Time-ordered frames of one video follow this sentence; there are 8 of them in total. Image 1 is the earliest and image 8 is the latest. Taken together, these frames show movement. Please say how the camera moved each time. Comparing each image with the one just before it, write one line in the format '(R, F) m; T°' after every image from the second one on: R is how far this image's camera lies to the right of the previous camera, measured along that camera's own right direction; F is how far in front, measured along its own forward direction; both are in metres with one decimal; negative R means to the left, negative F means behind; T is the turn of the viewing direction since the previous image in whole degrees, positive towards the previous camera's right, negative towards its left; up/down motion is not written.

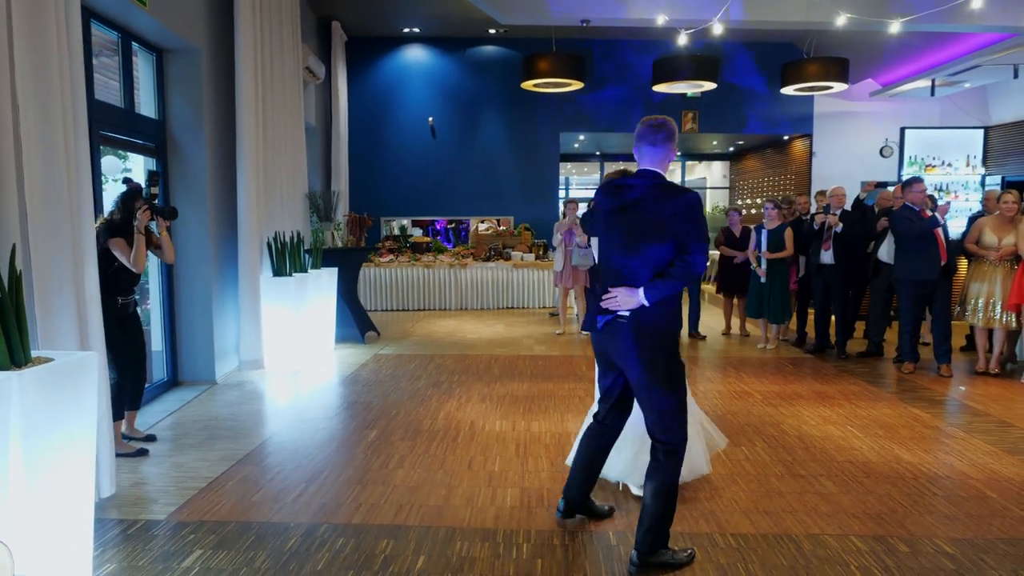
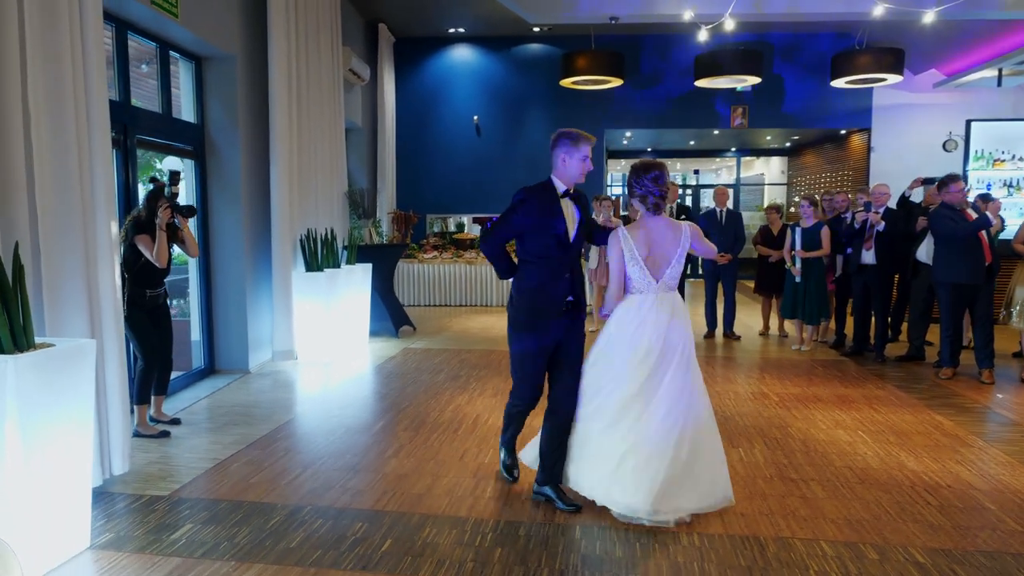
(+0.4, -0.1) m; -6°
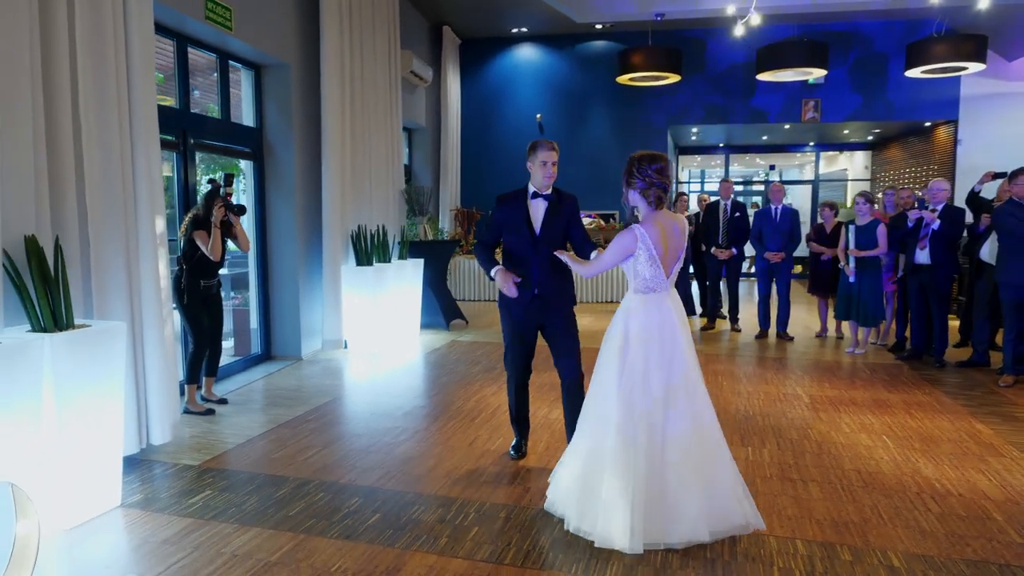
(+0.4, -0.1) m; -7°
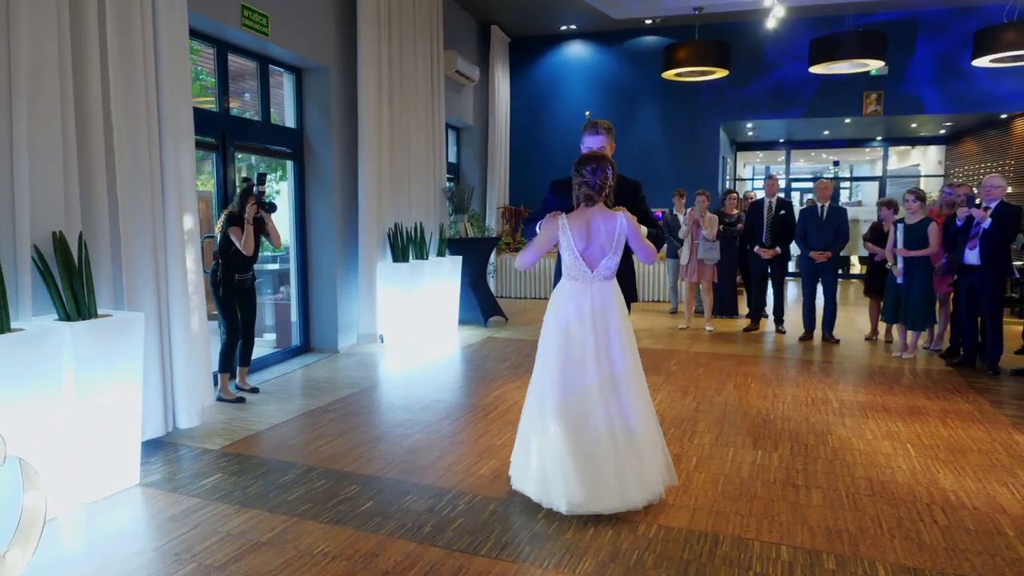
(+0.3, 0.0) m; -6°
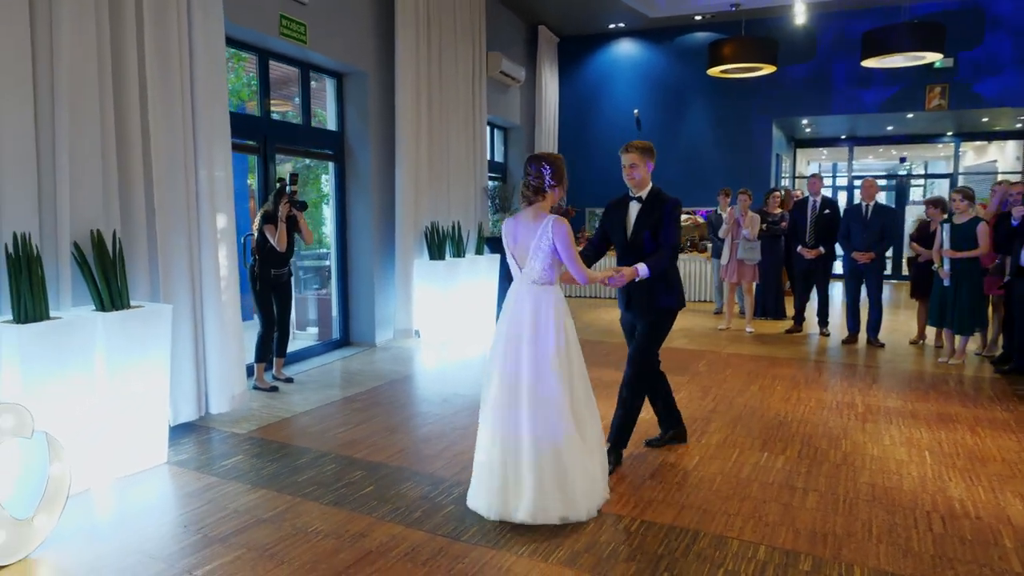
(+0.3, -0.1) m; -6°
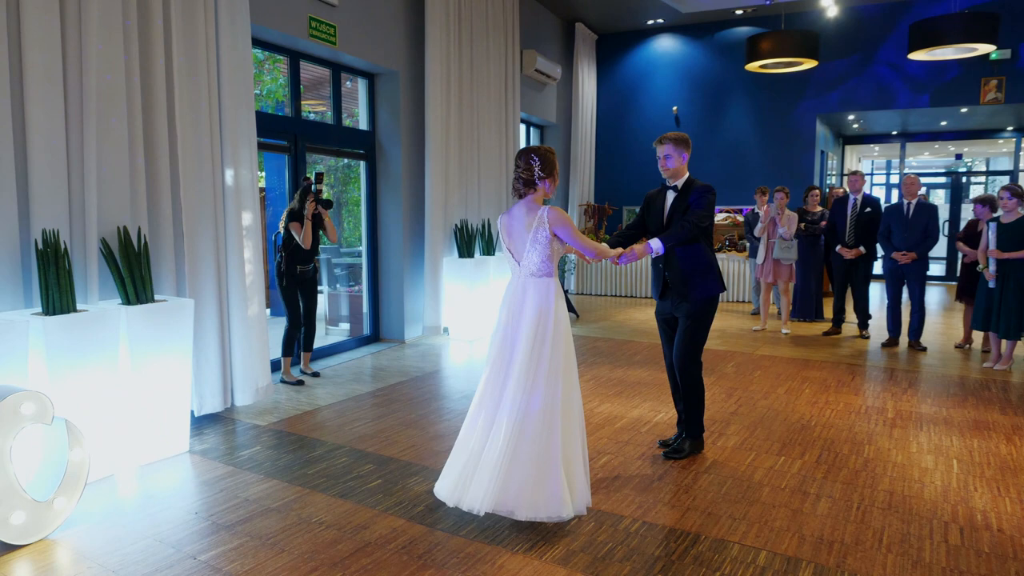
(+0.2, 0.0) m; -4°
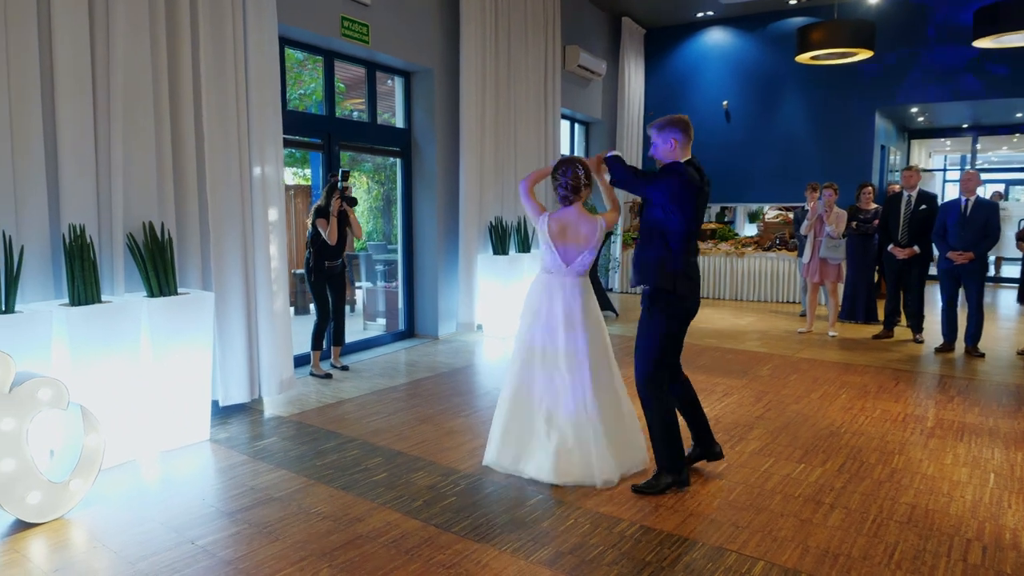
(+0.2, 0.0) m; -5°
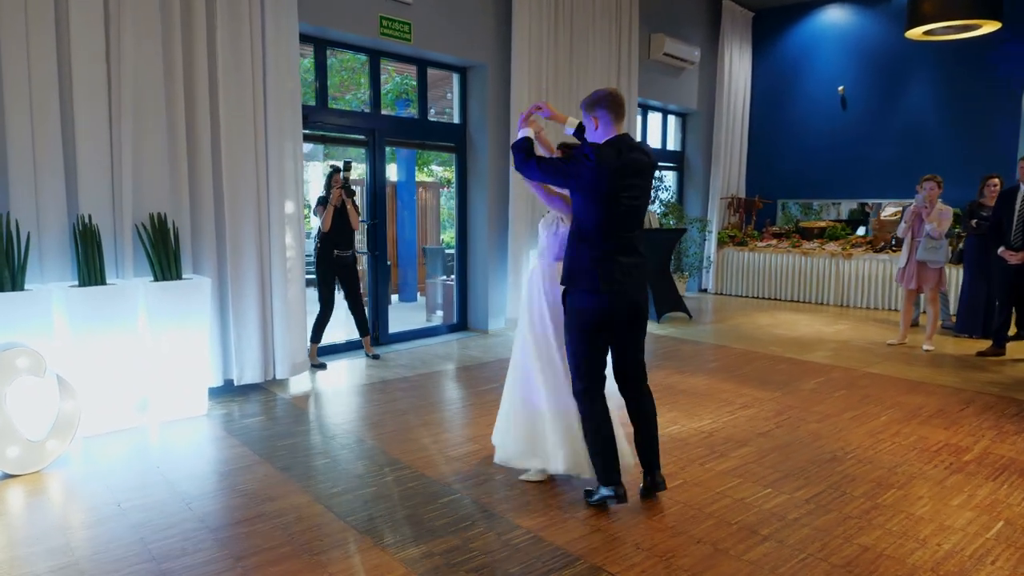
(+0.9, +0.2) m; -13°
